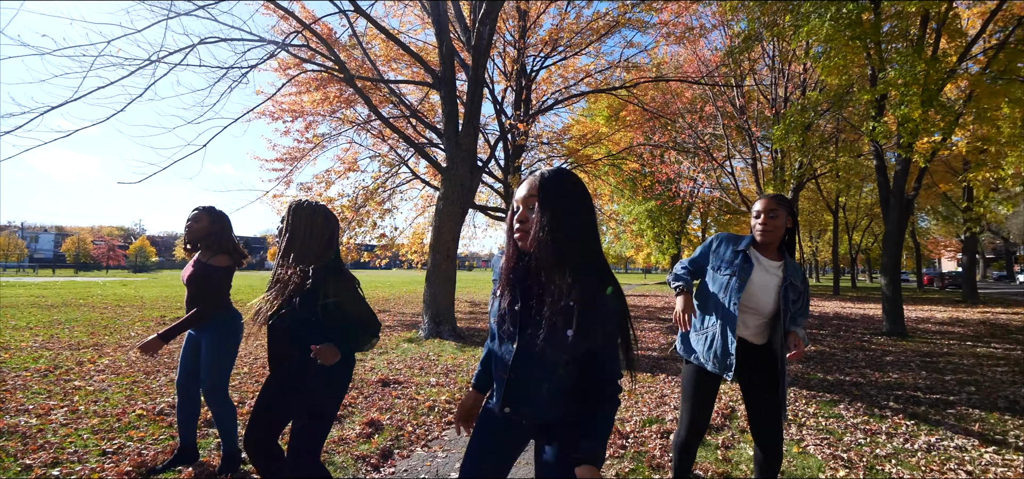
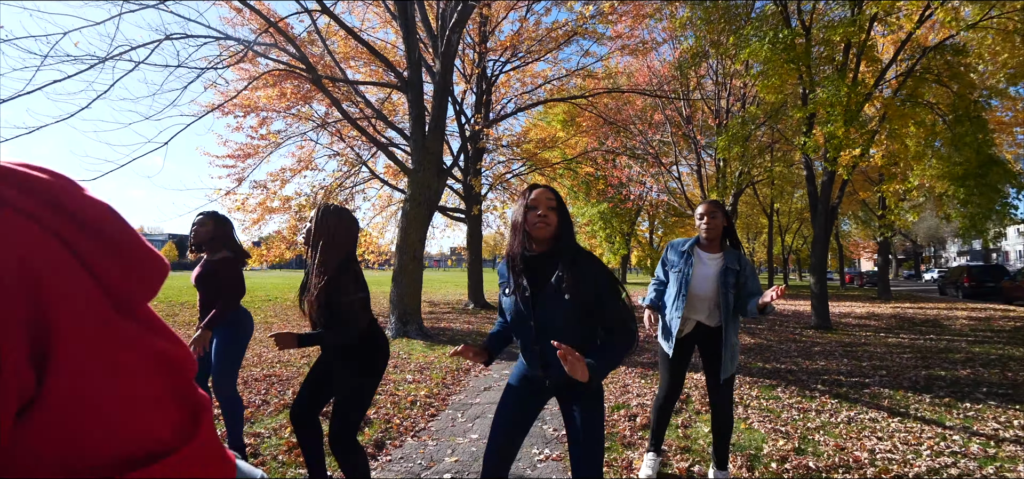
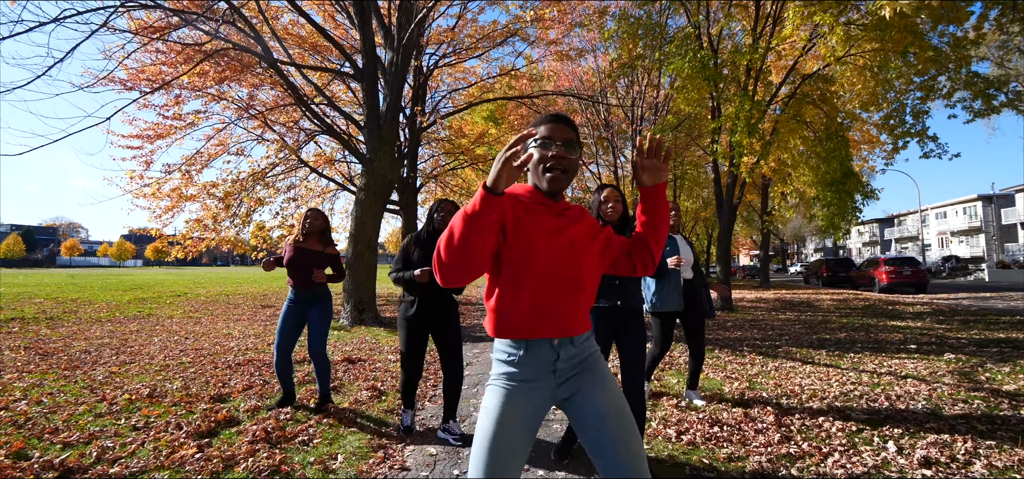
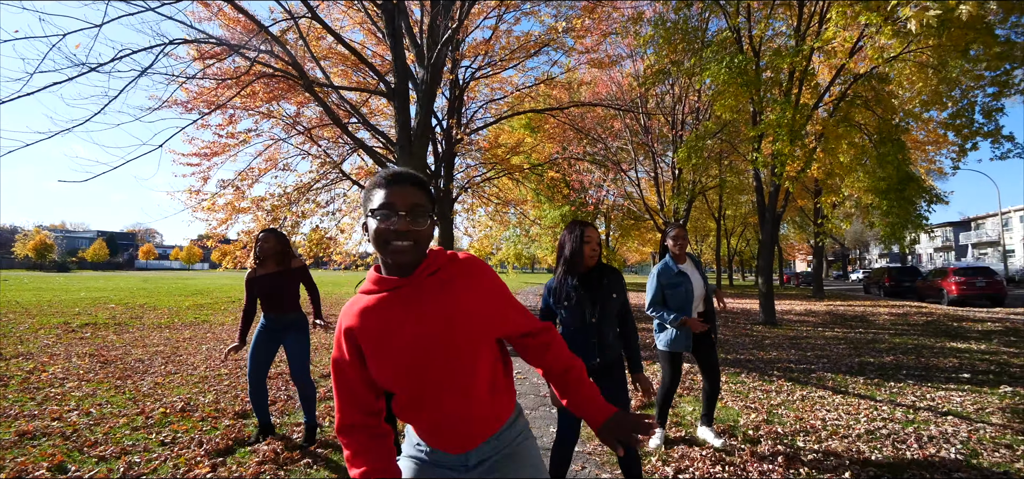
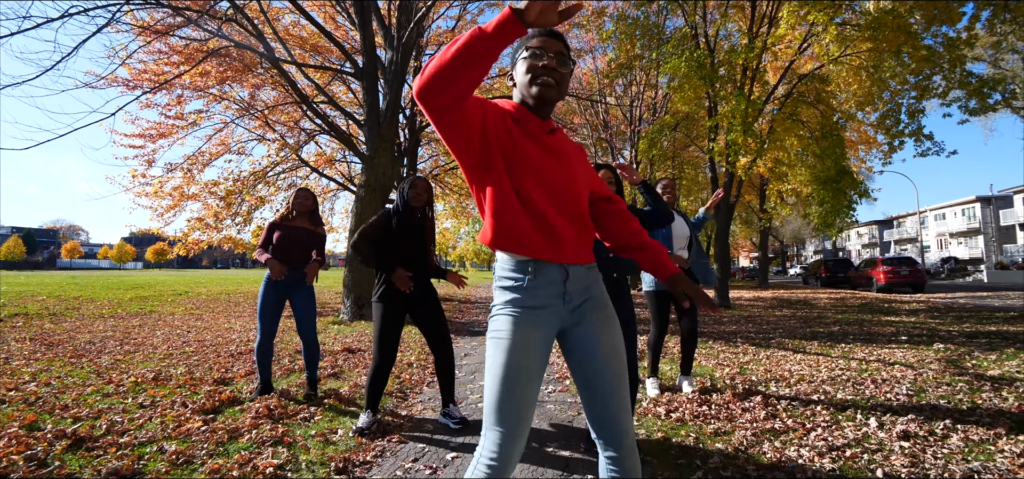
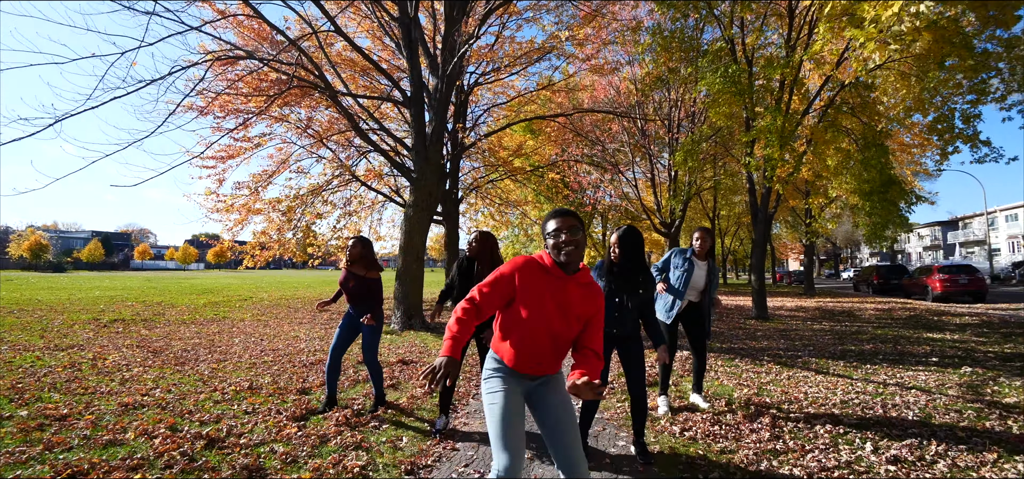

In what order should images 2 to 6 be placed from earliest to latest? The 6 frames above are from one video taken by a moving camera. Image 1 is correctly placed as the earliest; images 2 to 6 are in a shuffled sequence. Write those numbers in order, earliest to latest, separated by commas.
2, 4, 6, 3, 5
